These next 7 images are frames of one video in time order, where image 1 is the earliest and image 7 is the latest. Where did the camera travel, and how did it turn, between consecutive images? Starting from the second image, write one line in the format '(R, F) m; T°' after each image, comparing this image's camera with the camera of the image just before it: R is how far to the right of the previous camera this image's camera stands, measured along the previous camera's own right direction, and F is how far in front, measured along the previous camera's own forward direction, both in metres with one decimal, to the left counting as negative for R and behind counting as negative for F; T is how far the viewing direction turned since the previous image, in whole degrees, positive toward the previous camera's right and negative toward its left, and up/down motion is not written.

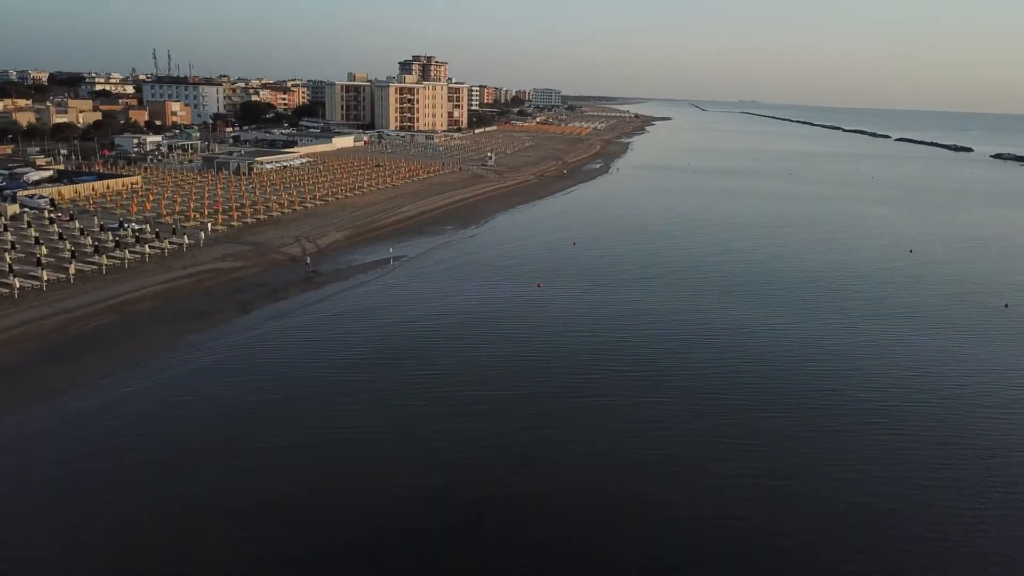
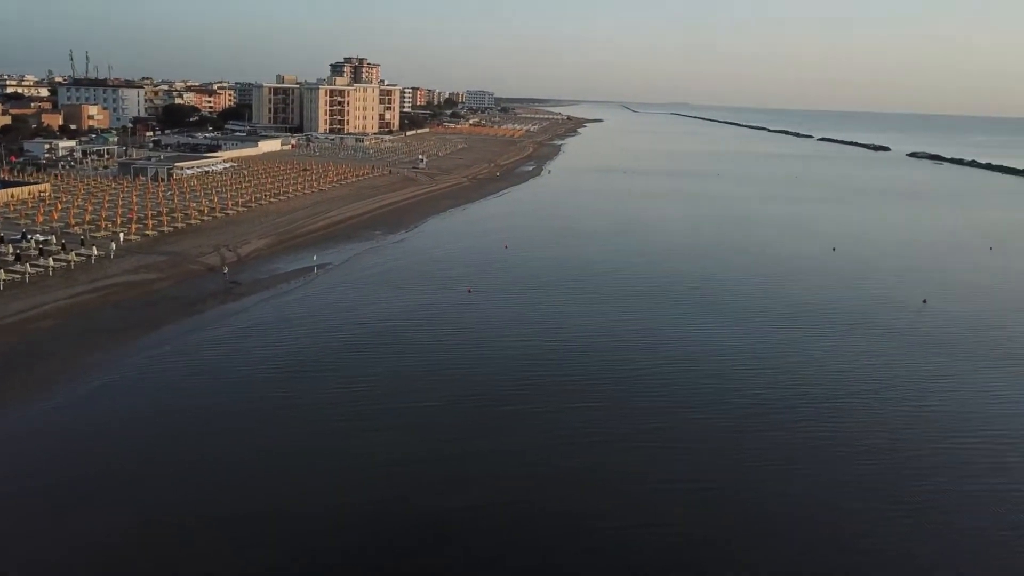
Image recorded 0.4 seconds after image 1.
(+0.2, +0.3) m; +4°
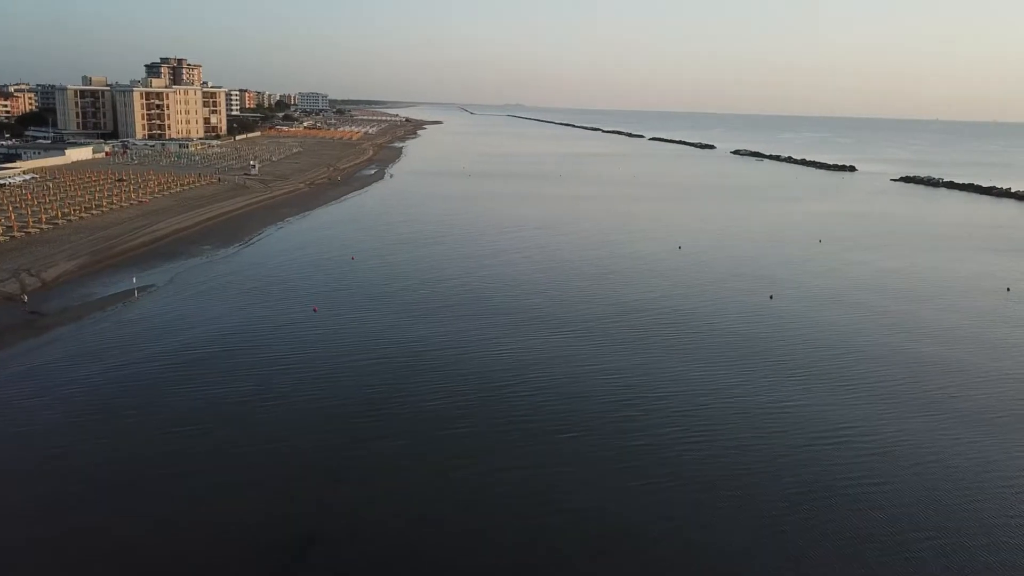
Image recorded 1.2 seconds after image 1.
(-0.2, +1.0) m; +11°
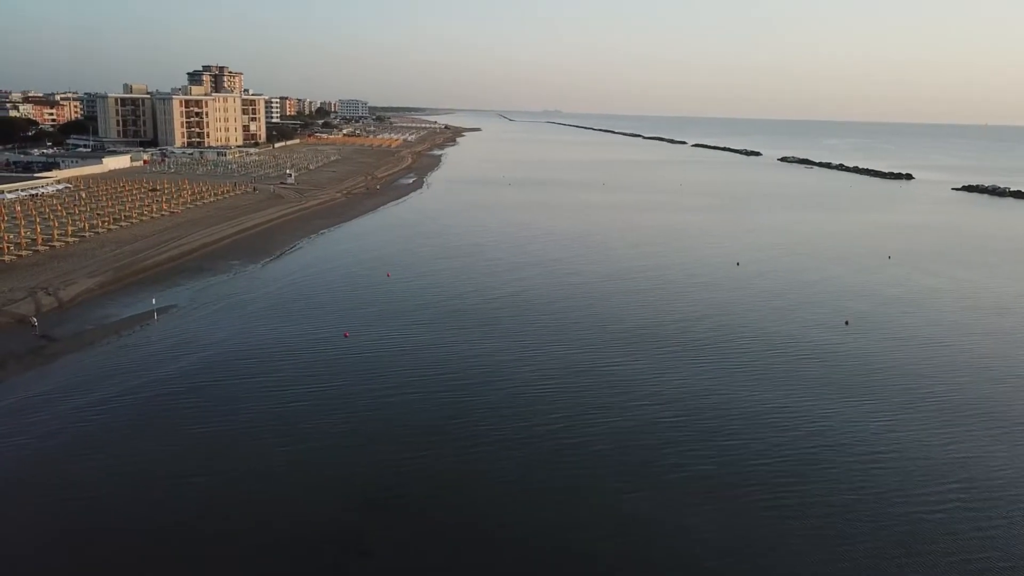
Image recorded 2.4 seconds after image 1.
(-0.2, +1.6) m; -3°
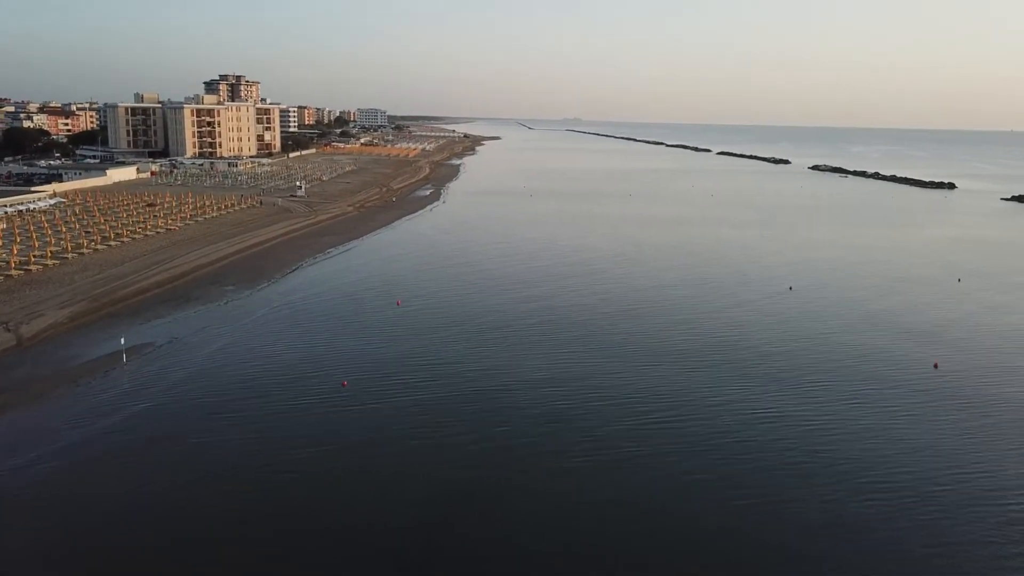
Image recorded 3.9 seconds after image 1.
(-0.2, +2.5) m; -1°
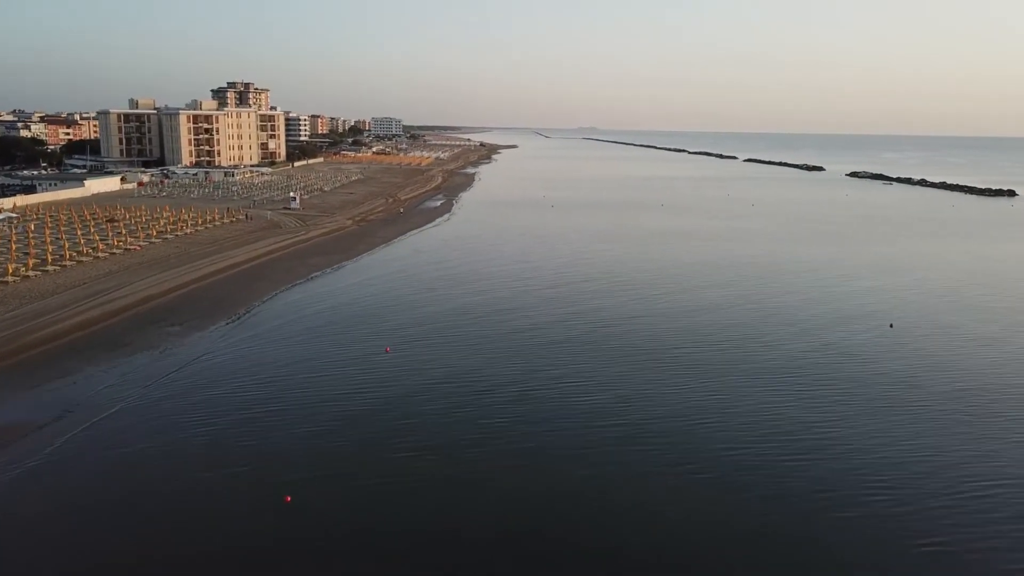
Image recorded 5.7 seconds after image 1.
(-0.2, +4.5) m; -1°
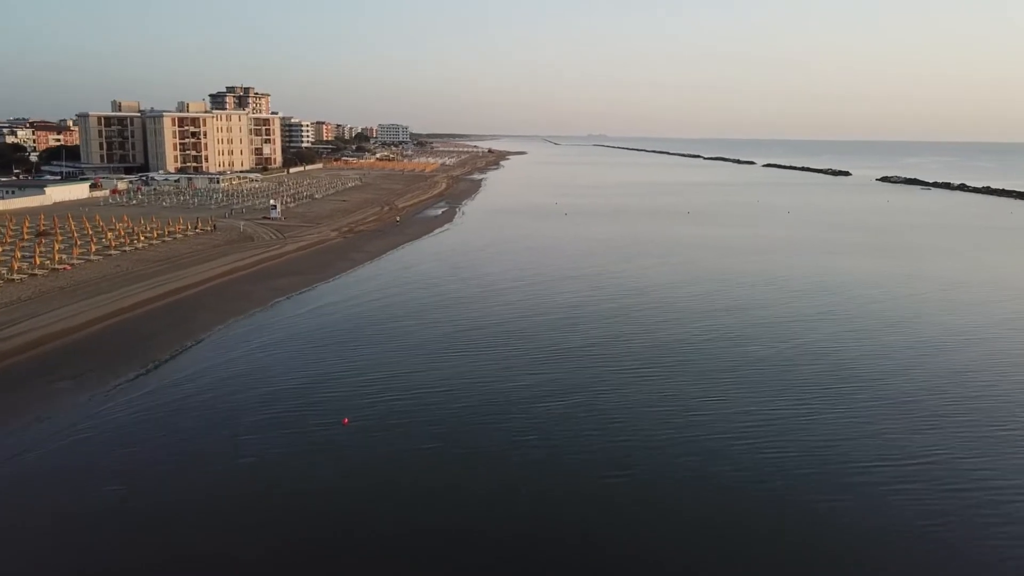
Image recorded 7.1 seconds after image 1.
(0.0, +4.3) m; -1°
